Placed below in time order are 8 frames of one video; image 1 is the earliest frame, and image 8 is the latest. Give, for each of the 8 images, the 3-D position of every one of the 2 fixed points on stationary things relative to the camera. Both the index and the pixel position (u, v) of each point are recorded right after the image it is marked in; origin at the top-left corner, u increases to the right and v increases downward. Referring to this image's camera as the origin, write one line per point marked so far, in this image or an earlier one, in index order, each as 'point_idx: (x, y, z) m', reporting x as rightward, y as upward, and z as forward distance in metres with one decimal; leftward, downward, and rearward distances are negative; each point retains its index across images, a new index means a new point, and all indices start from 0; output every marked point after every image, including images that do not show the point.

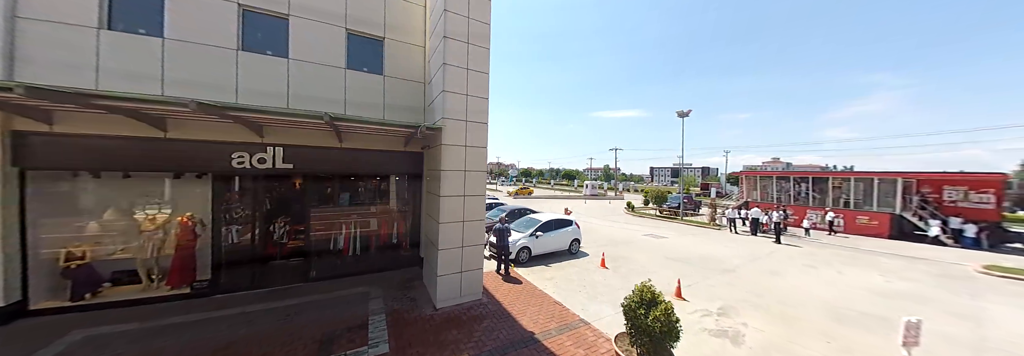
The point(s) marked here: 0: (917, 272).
0: (+12.6, -2.9, +8.3) m
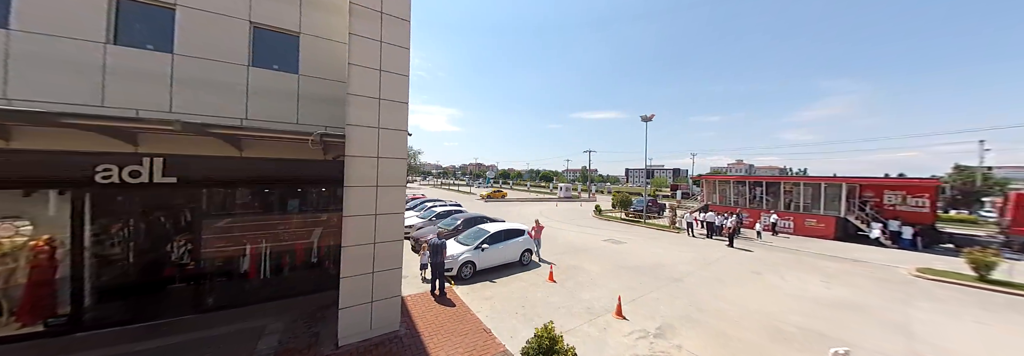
0: (+10.9, -3.1, +8.4) m
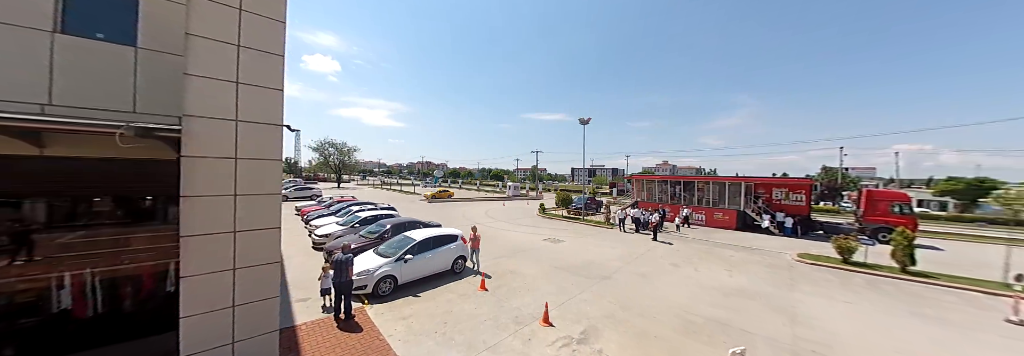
0: (+8.7, -3.1, +9.6) m
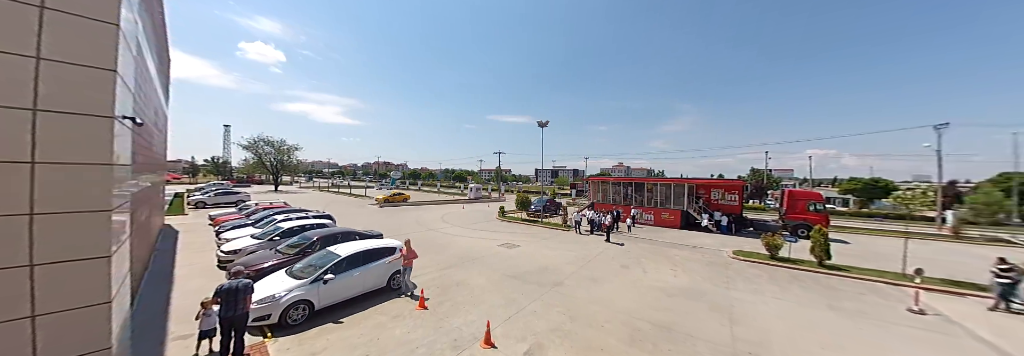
0: (+6.9, -3.2, +10.1) m
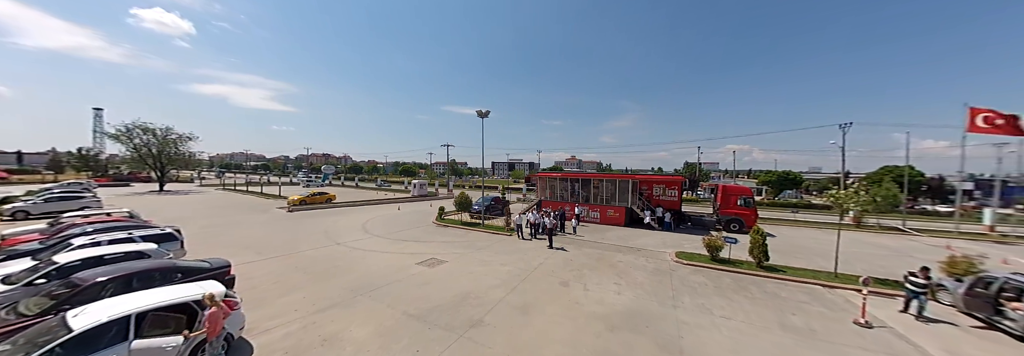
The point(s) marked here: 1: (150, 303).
0: (+4.3, -3.1, +9.0) m
1: (-5.5, -1.9, +4.0) m
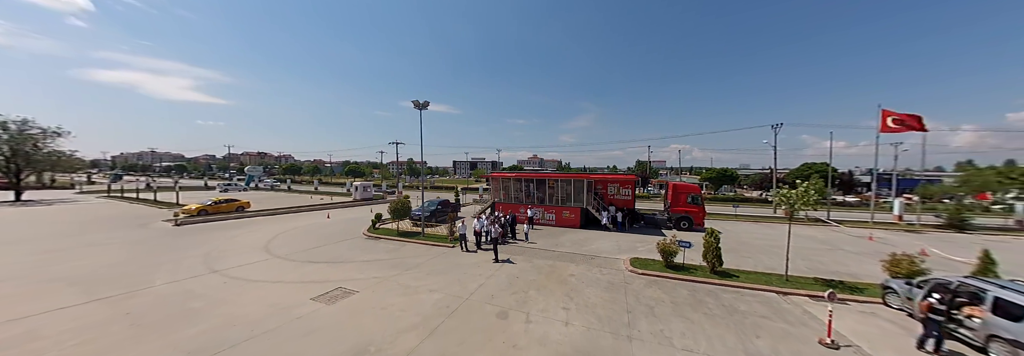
0: (+2.4, -3.2, +7.9) m
1: (-6.7, -2.1, +1.6) m
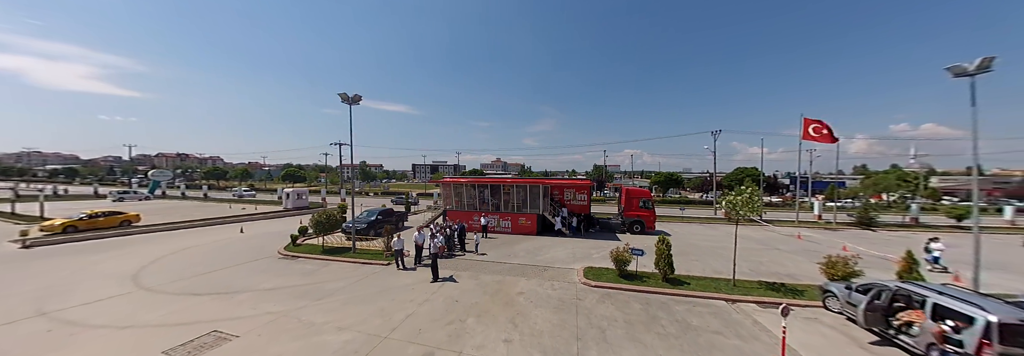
0: (+0.8, -3.4, +7.0) m
1: (-7.4, -2.2, -0.5) m
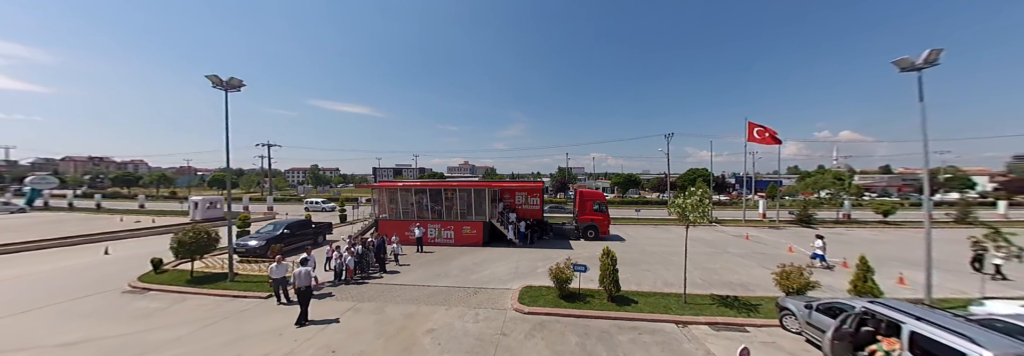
0: (-1.2, -3.4, +5.3) m
1: (-8.5, -2.3, -3.0) m
